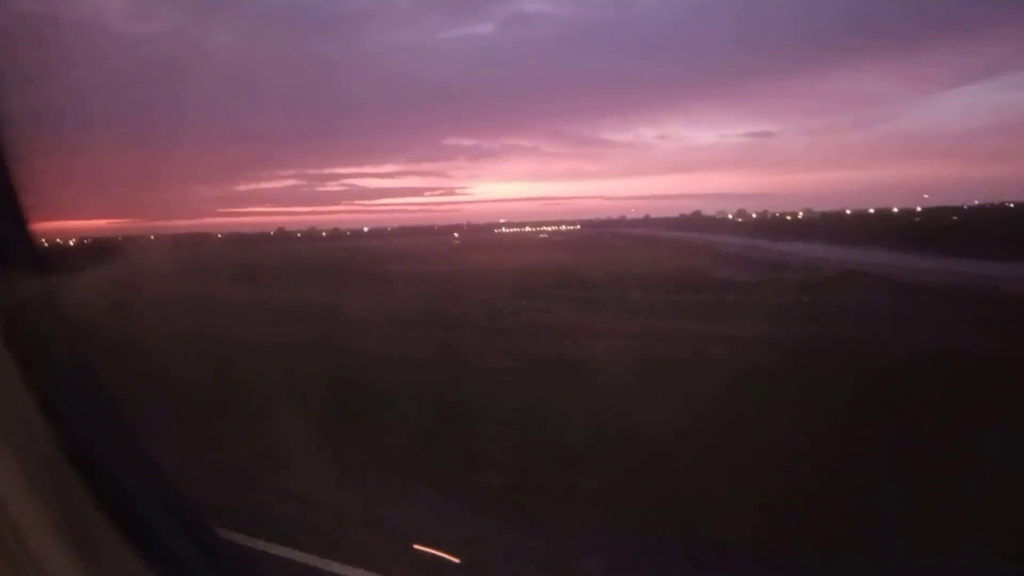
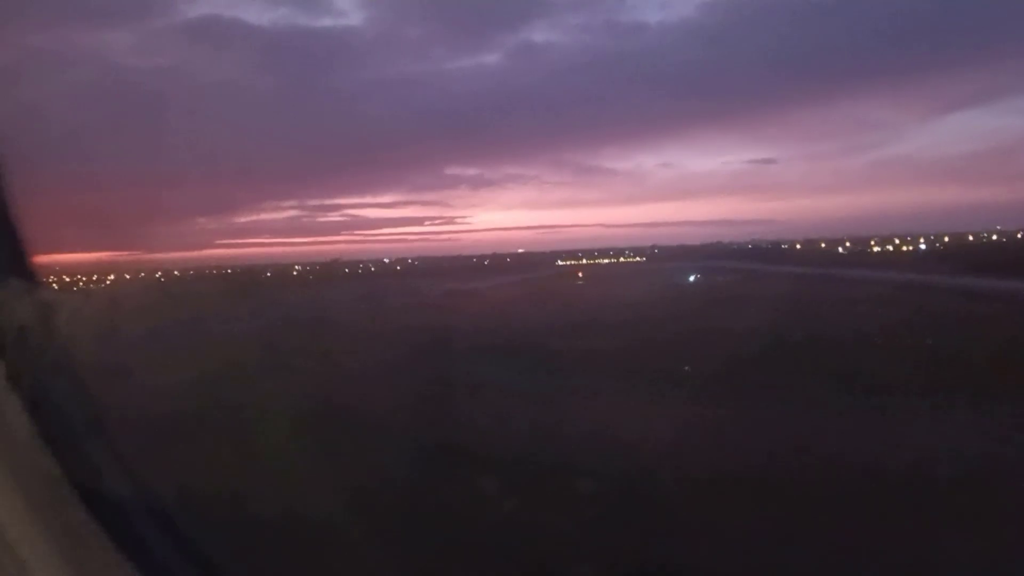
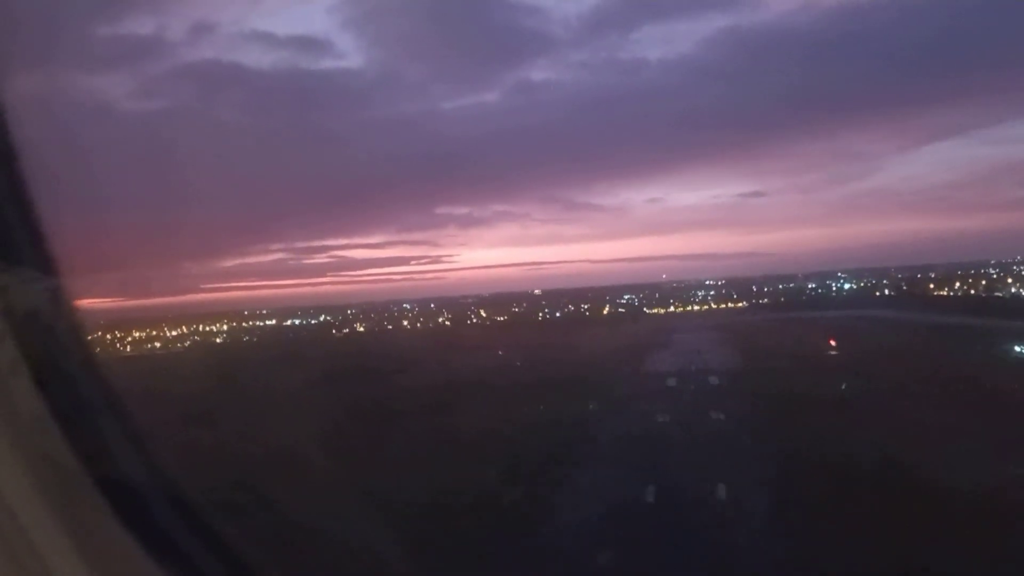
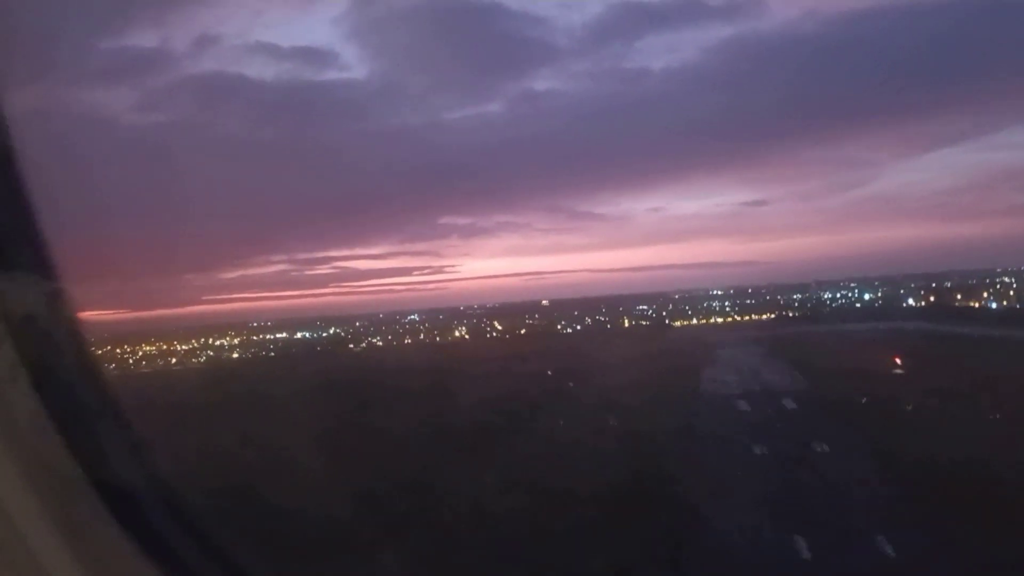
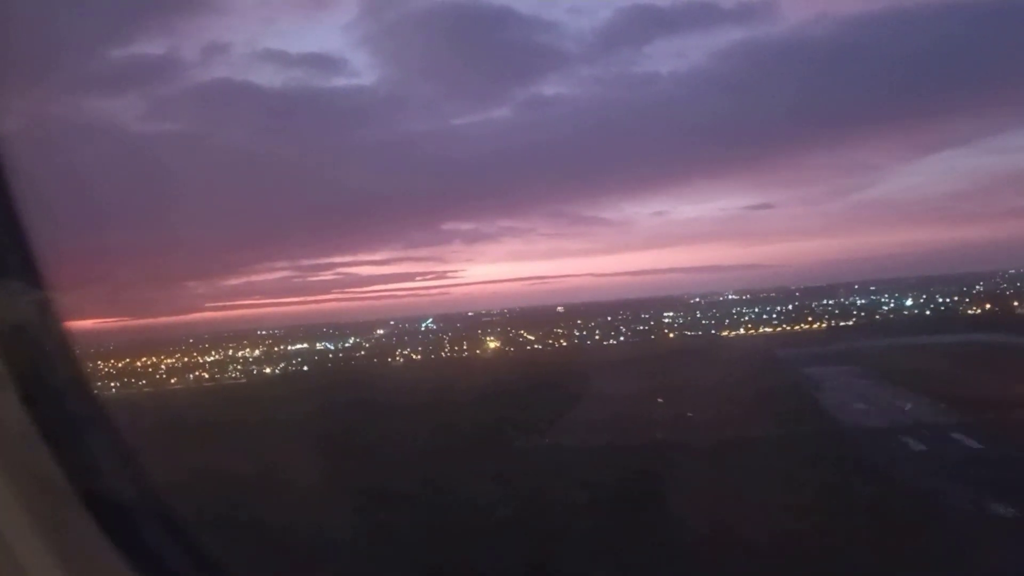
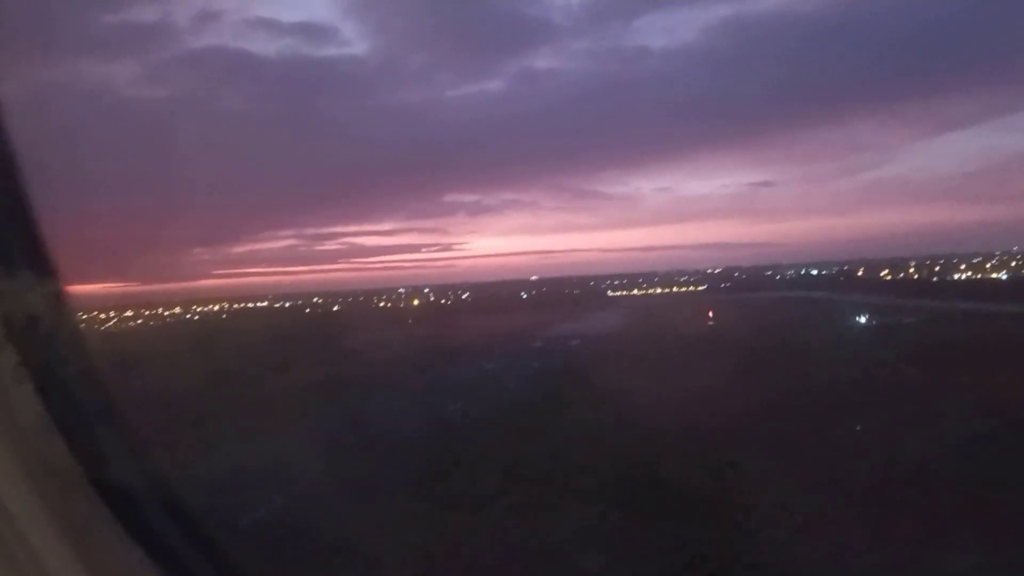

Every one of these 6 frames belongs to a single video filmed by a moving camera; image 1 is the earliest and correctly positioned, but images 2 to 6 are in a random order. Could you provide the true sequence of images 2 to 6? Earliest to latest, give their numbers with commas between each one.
2, 6, 3, 4, 5
